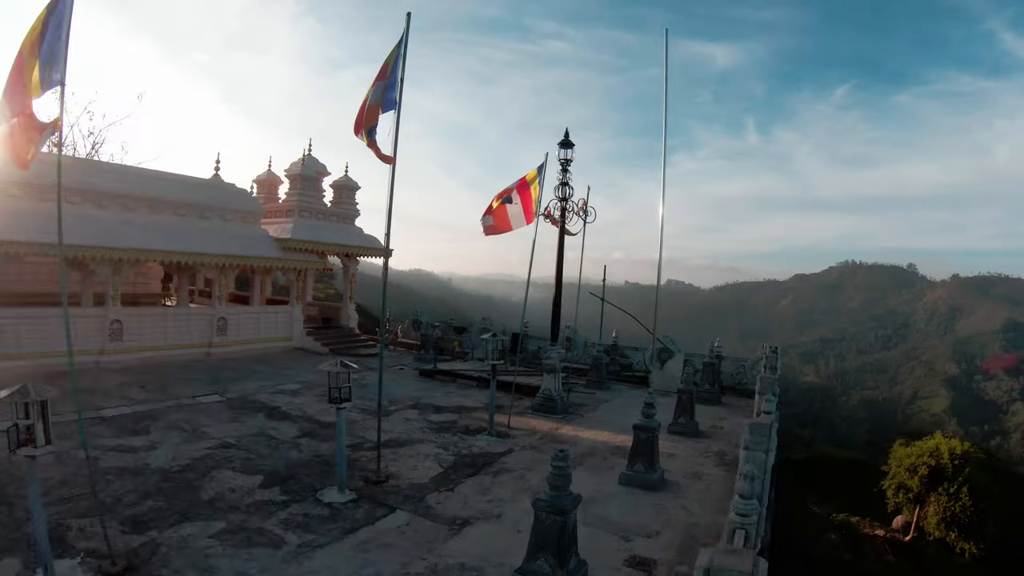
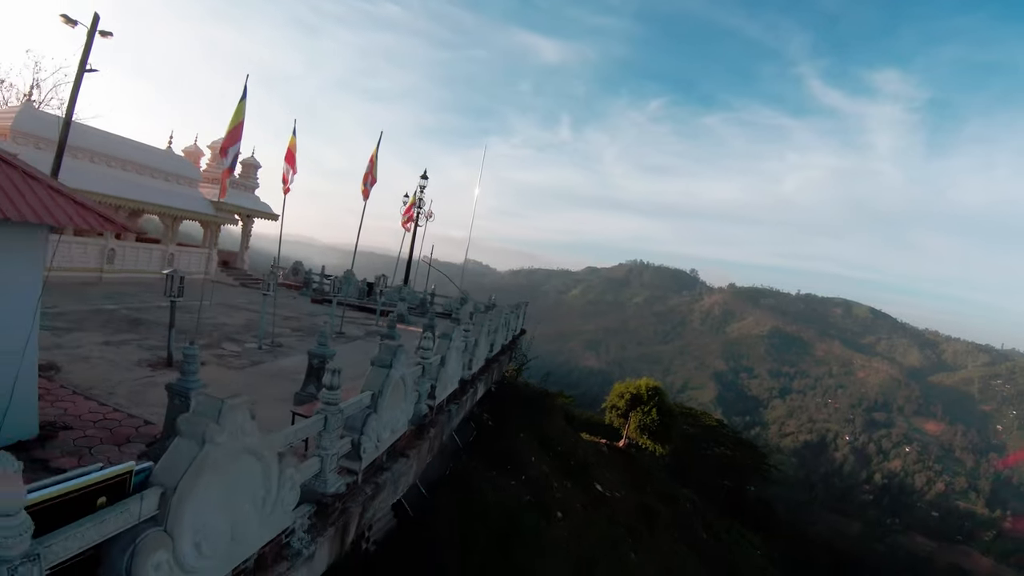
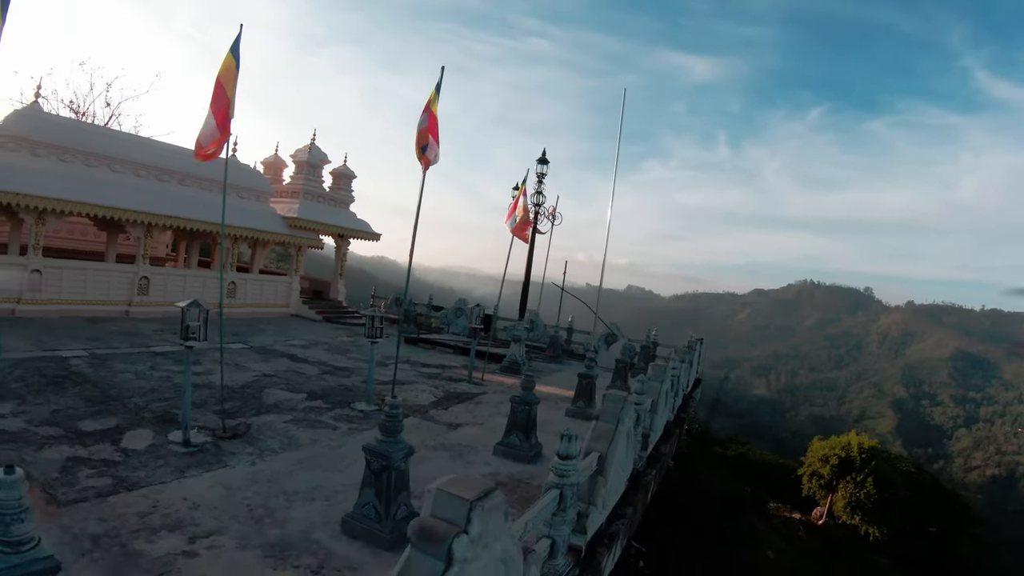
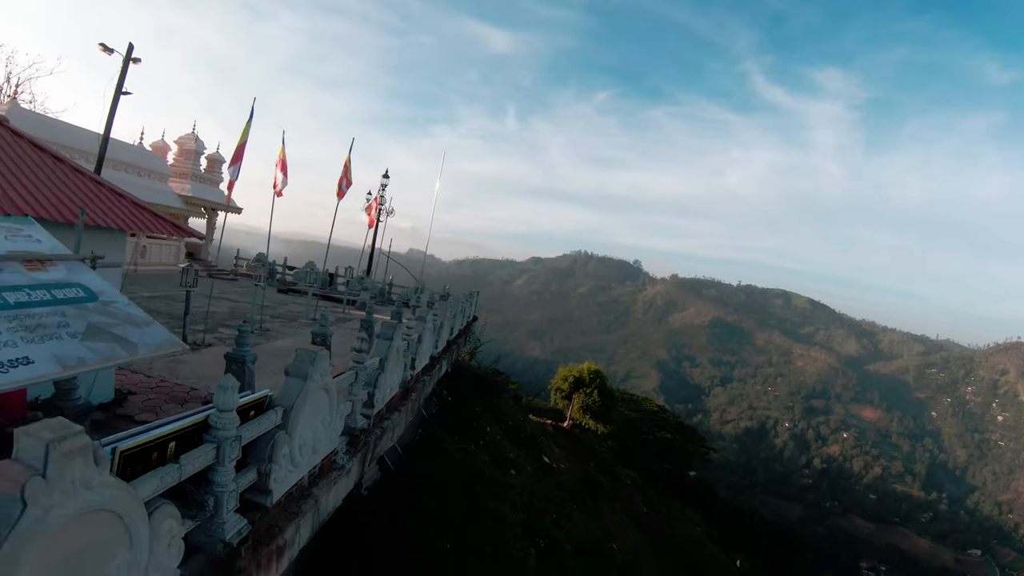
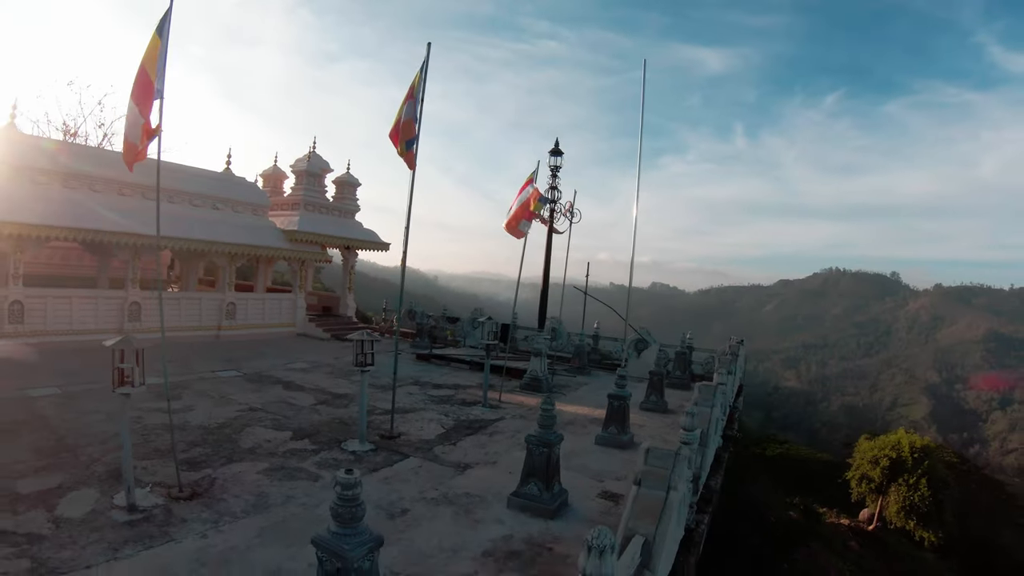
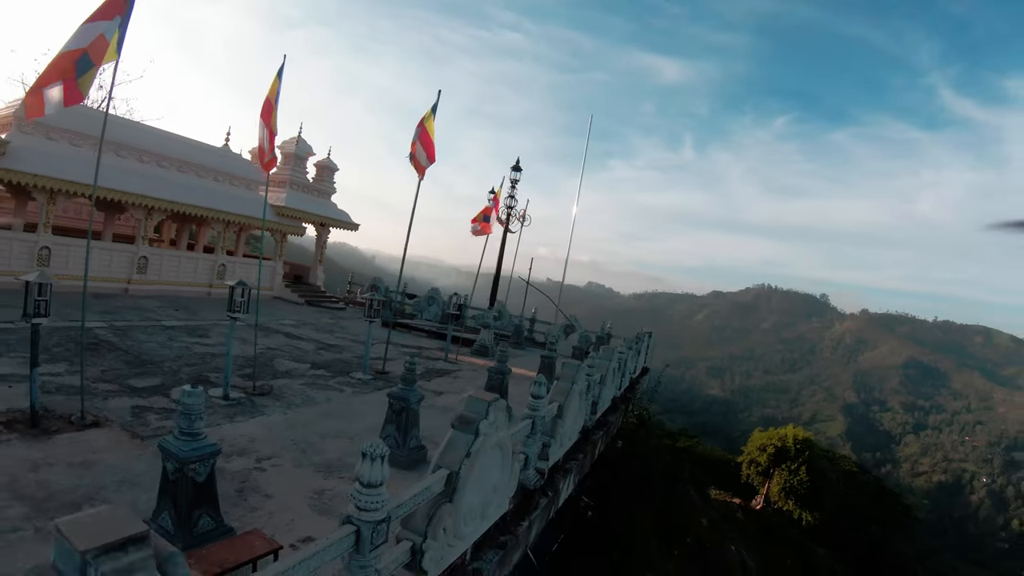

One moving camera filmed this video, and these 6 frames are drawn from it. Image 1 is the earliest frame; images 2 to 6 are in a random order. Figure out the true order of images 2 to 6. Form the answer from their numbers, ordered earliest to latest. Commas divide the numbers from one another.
5, 3, 6, 2, 4
